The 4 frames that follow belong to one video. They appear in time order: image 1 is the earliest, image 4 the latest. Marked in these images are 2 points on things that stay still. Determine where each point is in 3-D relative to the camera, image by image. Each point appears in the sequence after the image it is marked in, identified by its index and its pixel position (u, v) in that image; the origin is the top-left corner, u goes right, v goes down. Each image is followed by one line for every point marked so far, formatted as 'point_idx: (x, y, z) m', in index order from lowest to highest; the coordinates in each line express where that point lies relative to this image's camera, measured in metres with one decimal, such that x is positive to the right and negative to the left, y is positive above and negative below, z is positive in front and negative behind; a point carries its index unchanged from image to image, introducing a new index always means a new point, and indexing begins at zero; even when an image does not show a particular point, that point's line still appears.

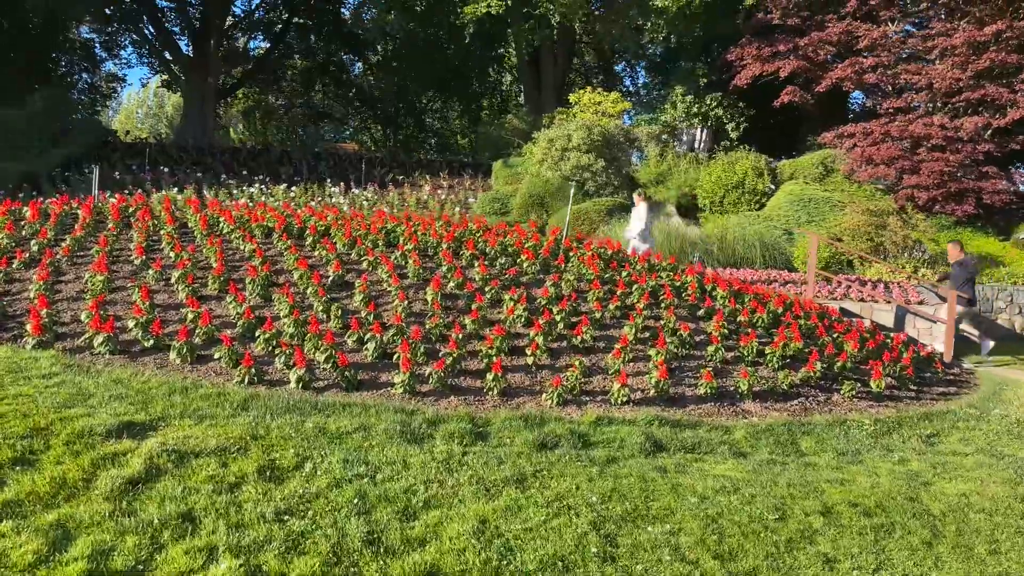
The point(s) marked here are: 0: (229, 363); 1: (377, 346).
0: (-1.2, -0.3, +3.6) m
1: (-0.6, -0.3, +3.8) m
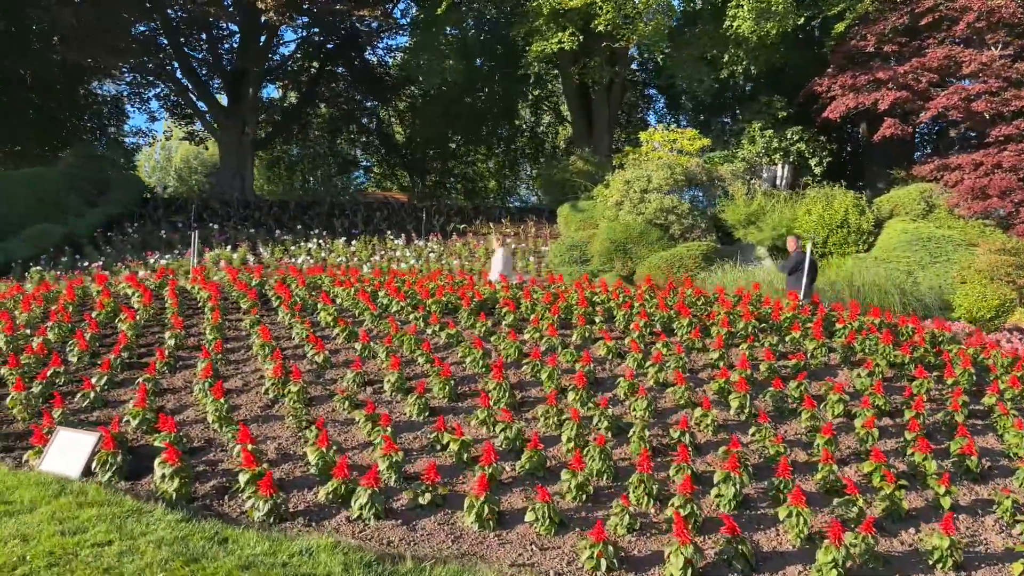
0: (+0.1, -0.7, +2.4) m
1: (+0.7, -0.6, +2.6) m
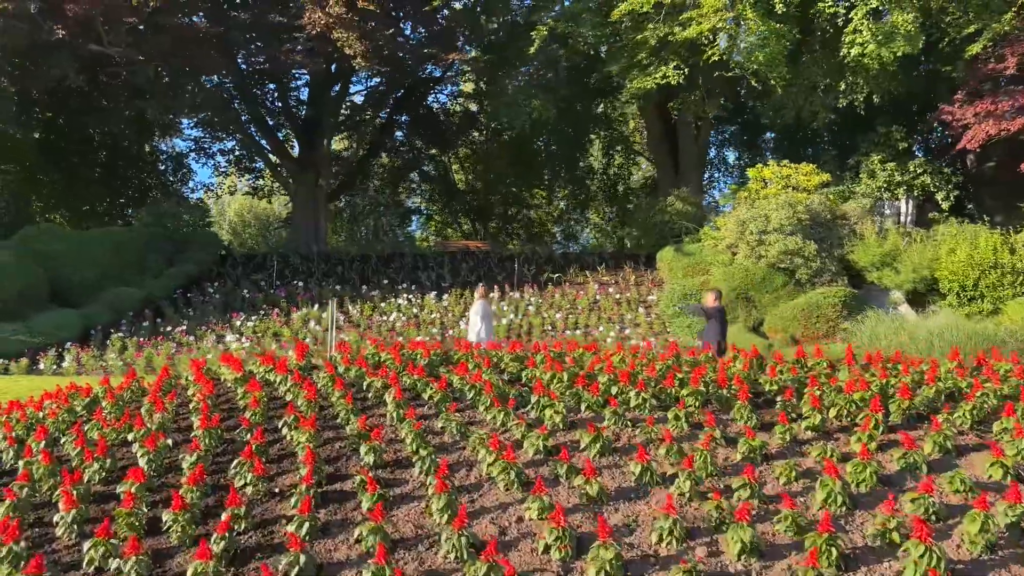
0: (+1.2, -0.9, +1.3) m
1: (+1.8, -0.9, +1.4) m
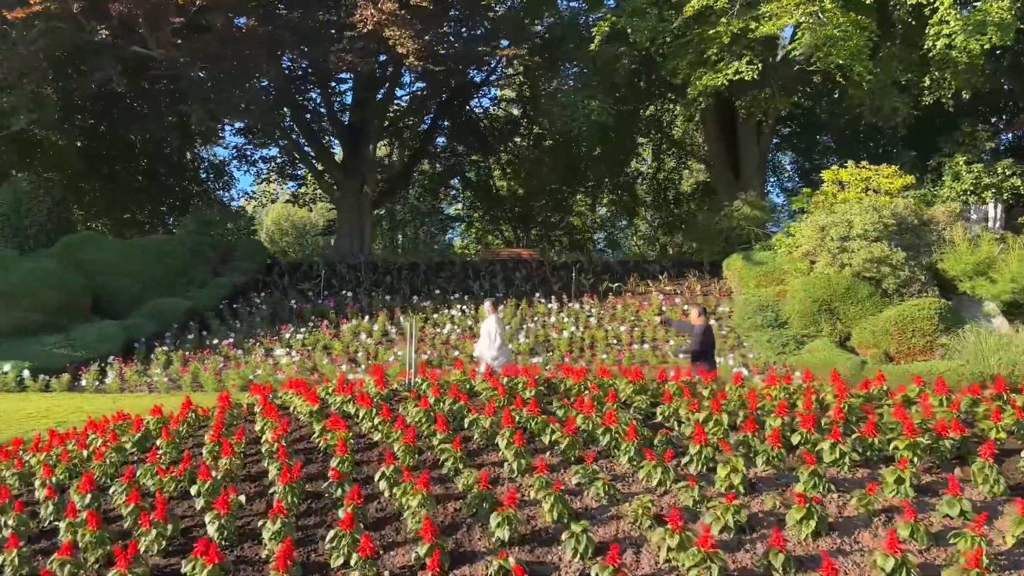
0: (+1.7, -1.0, +0.5) m
1: (+2.3, -0.9, +0.6) m
